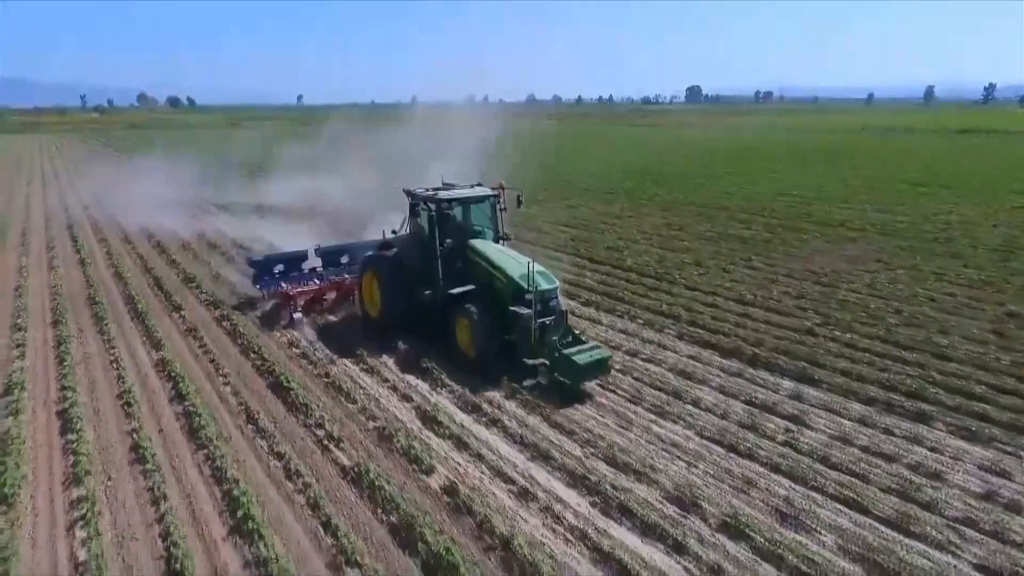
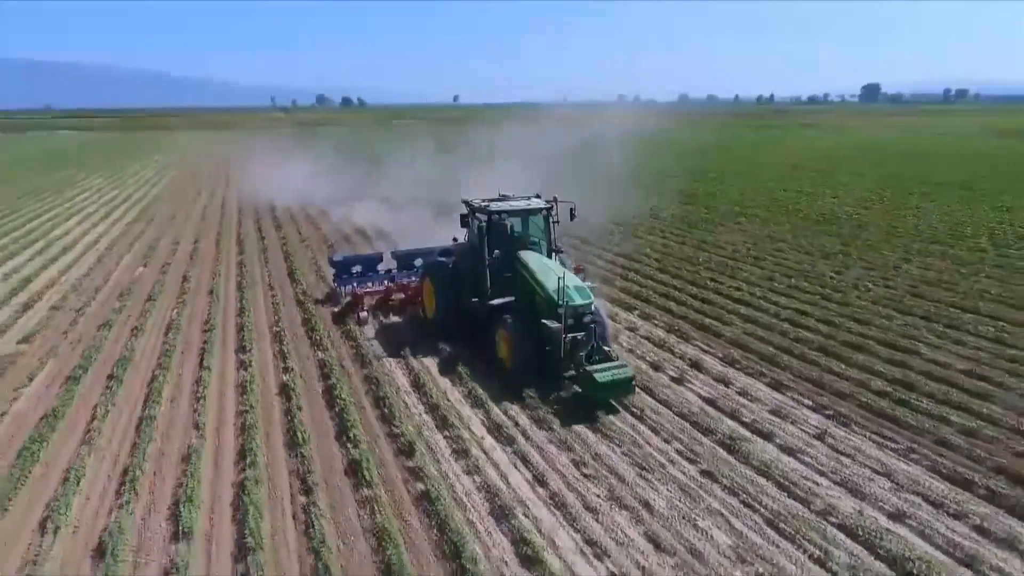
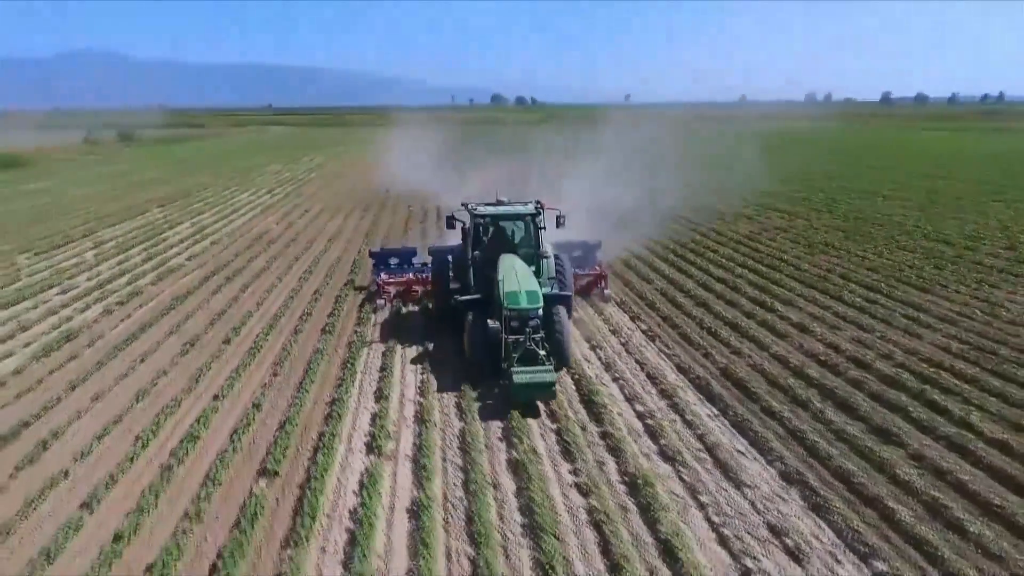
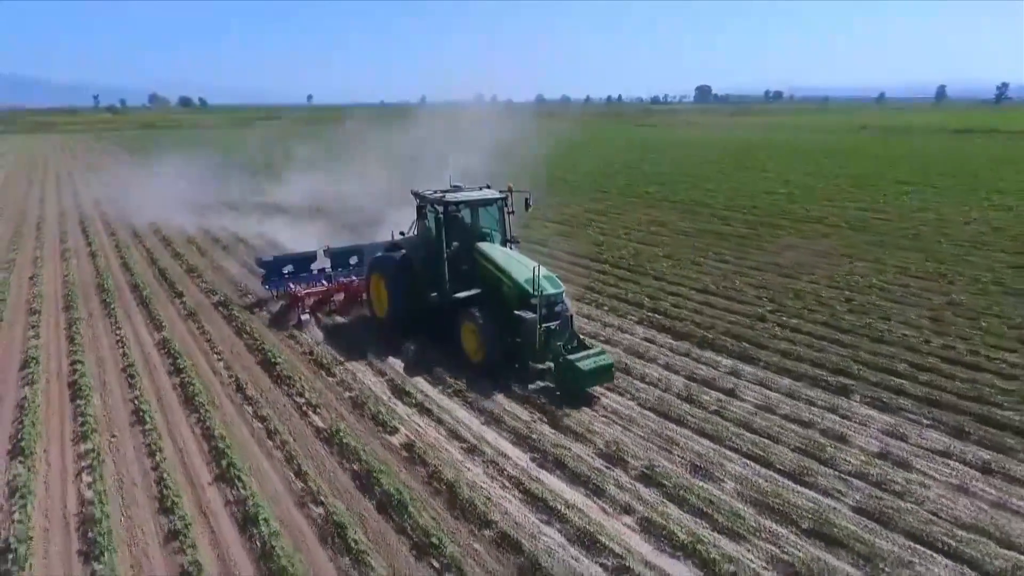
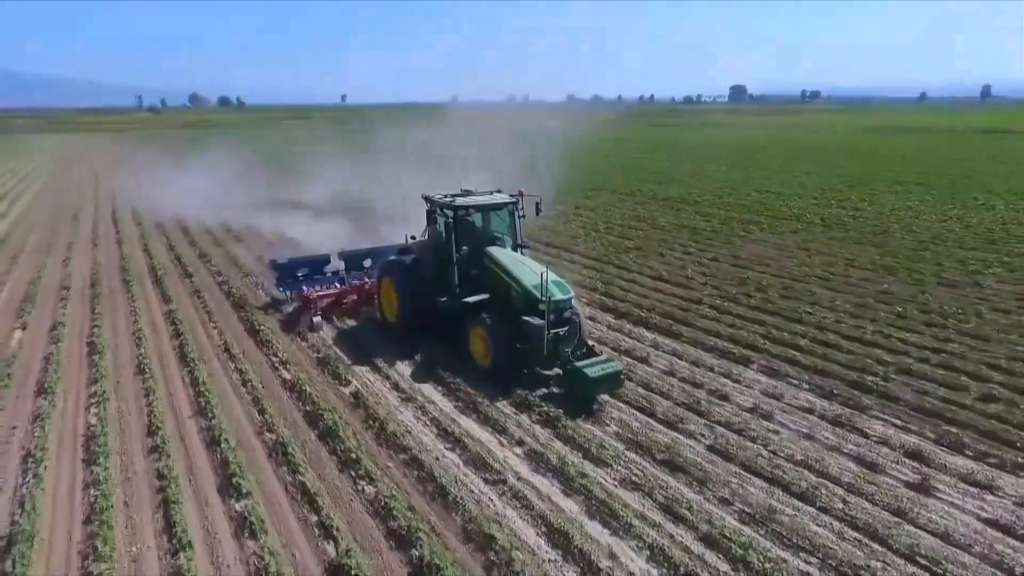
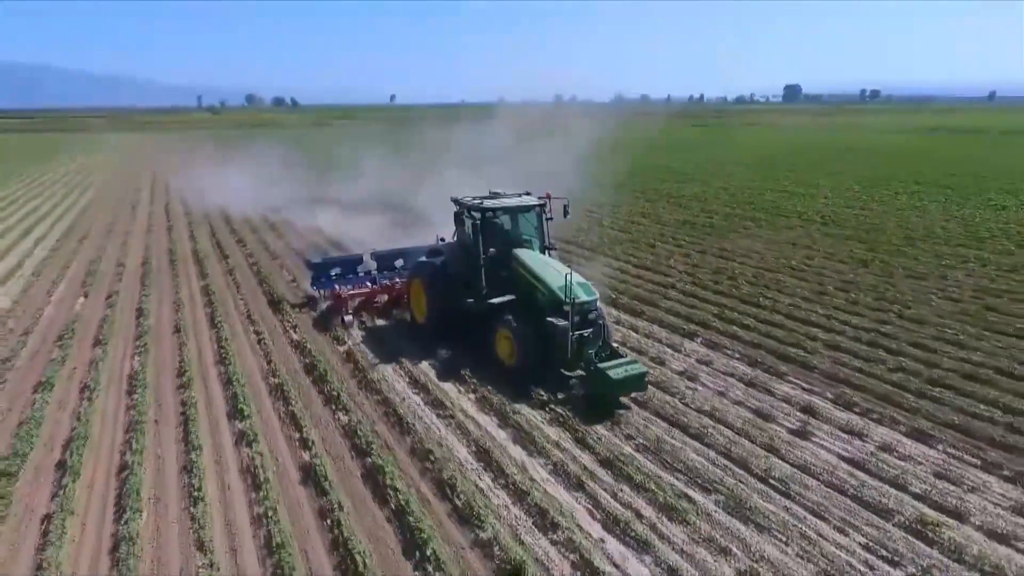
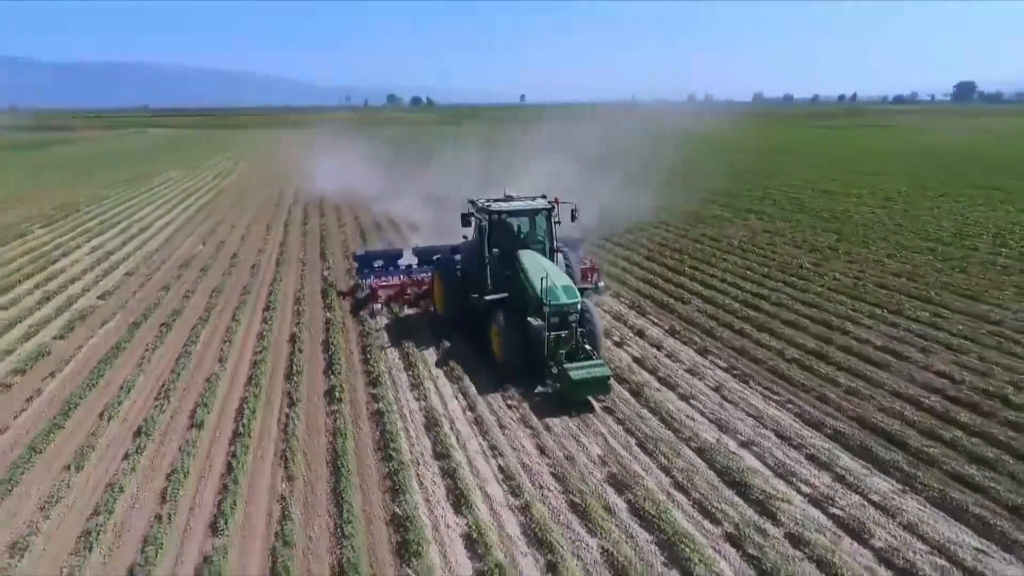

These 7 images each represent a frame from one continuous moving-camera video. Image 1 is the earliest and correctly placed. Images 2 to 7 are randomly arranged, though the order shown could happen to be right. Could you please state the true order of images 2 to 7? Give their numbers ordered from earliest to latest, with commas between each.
4, 5, 6, 2, 7, 3
